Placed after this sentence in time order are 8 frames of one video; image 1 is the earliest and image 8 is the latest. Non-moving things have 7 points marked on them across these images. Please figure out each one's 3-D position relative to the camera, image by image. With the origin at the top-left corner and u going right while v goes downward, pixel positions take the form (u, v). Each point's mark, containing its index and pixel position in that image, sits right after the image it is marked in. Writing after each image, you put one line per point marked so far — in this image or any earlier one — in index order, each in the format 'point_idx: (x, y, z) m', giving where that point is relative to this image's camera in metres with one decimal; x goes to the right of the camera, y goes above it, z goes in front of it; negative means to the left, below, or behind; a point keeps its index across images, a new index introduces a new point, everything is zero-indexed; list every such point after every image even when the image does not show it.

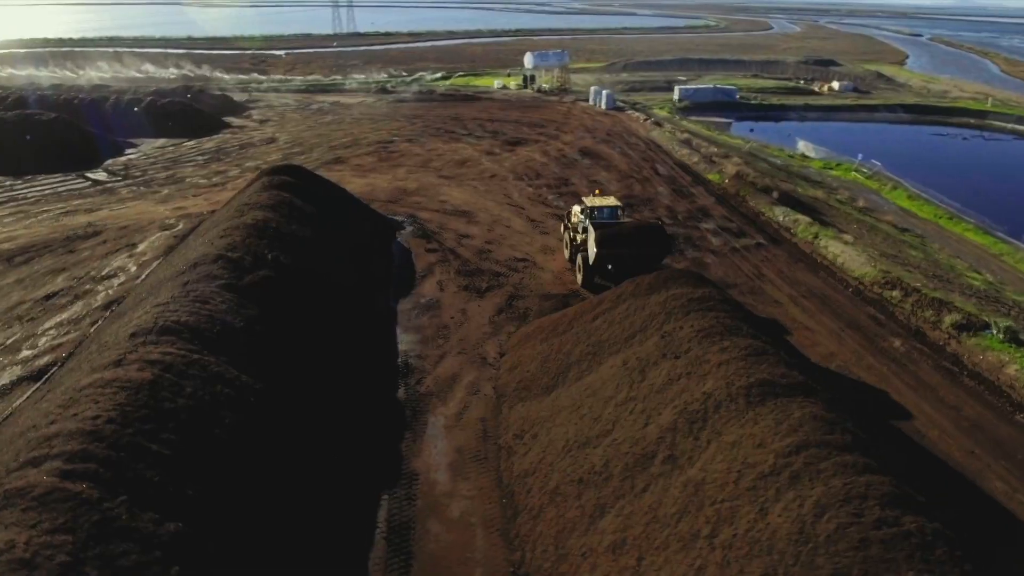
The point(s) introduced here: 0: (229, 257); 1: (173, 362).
0: (-4.8, +0.5, +10.9) m
1: (-4.2, -0.9, +8.0) m
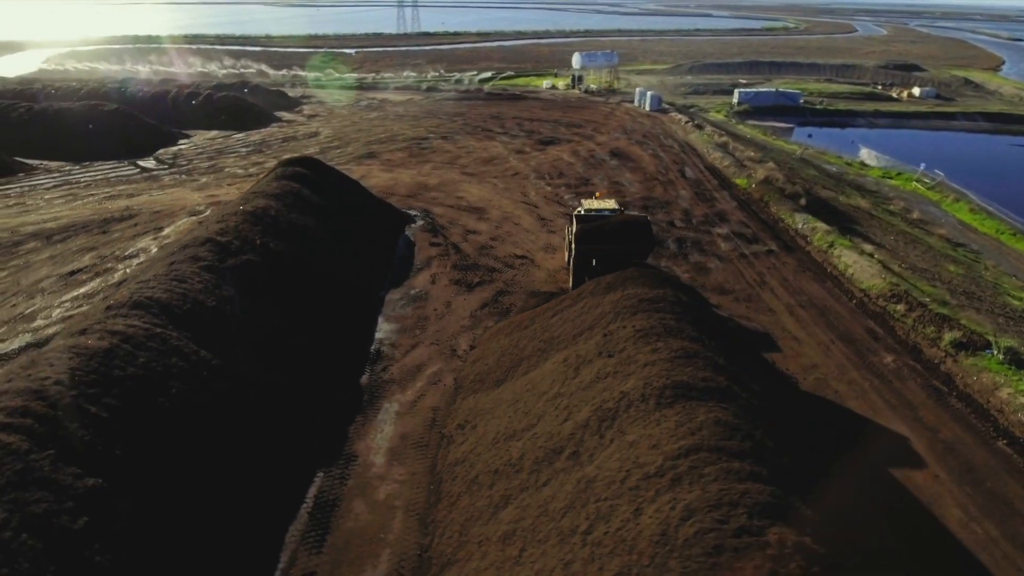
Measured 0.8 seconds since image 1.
0: (-5.3, +0.8, +11.5) m
1: (-5.0, -0.6, +8.5) m
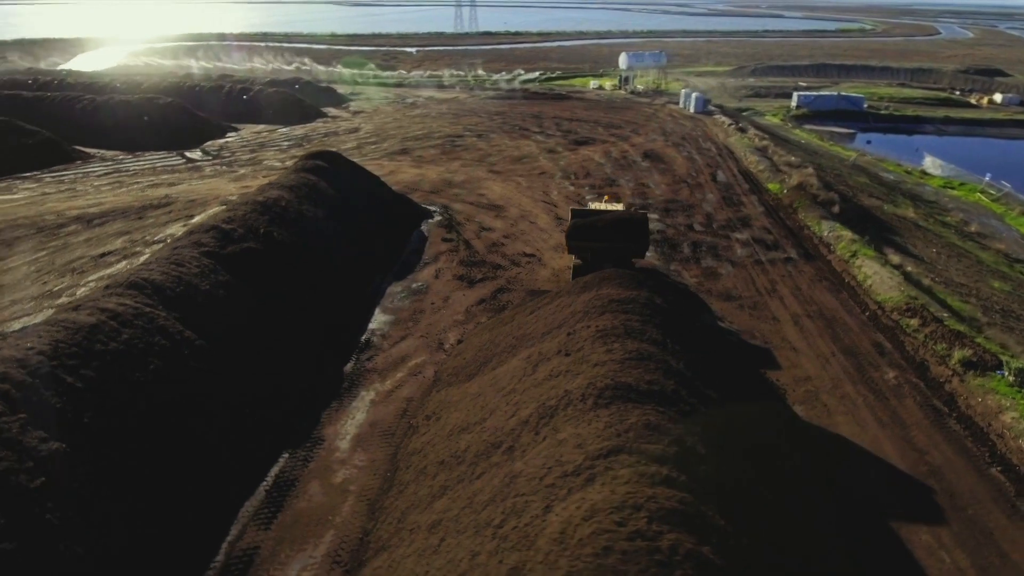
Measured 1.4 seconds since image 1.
0: (-5.4, +1.1, +12.0) m
1: (-5.5, -0.3, +9.1) m
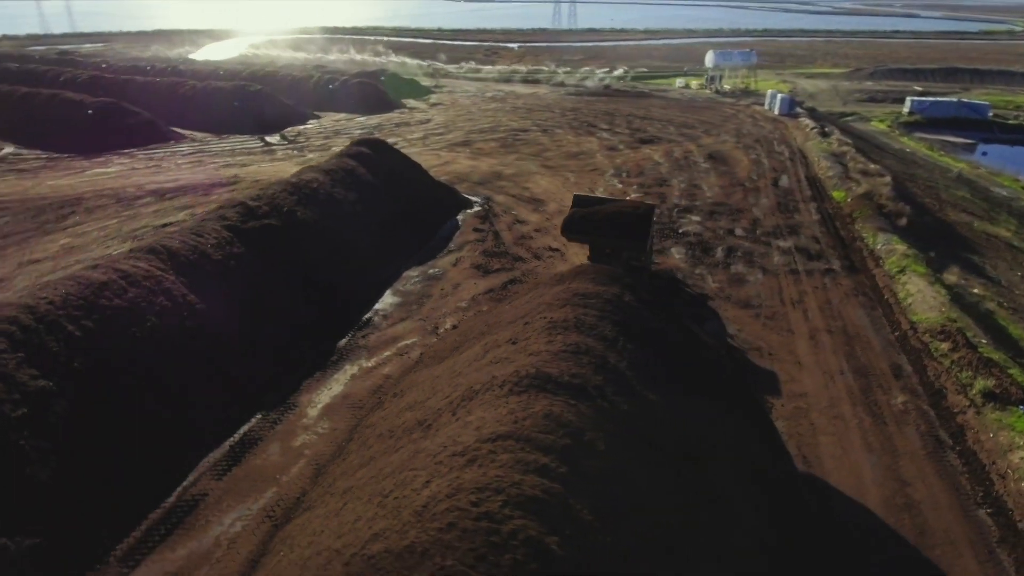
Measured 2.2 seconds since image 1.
0: (-5.3, +1.7, +12.9) m
1: (-5.9, +0.2, +10.0) m
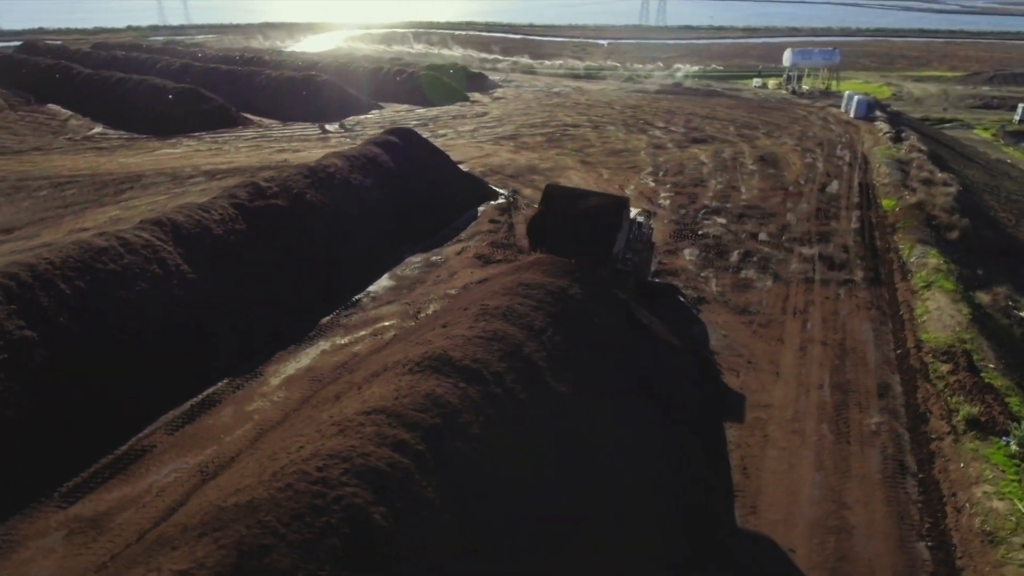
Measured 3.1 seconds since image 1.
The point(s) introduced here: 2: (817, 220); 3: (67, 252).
0: (-5.4, +2.2, +13.7) m
1: (-6.5, +0.8, +10.9) m
2: (+8.4, +1.9, +17.7) m
3: (-7.1, +0.6, +10.2) m
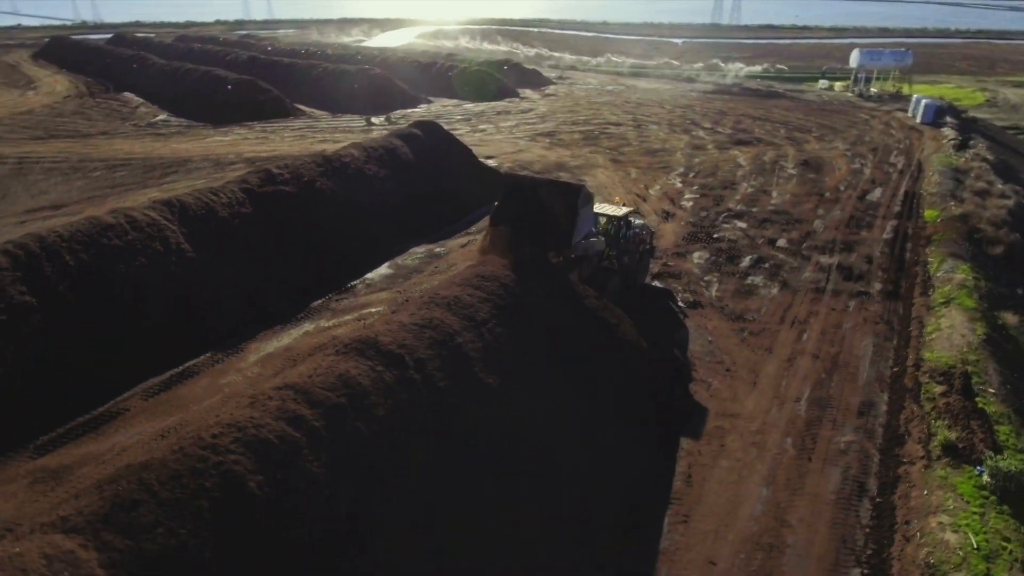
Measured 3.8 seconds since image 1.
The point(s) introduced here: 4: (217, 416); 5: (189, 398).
0: (-5.3, +2.6, +14.3) m
1: (-6.8, +1.3, +11.7) m
2: (+8.8, +1.6, +16.8) m
3: (-7.5, +1.1, +11.0) m
4: (-3.0, -1.3, +6.5) m
5: (-4.7, -1.6, +9.4) m
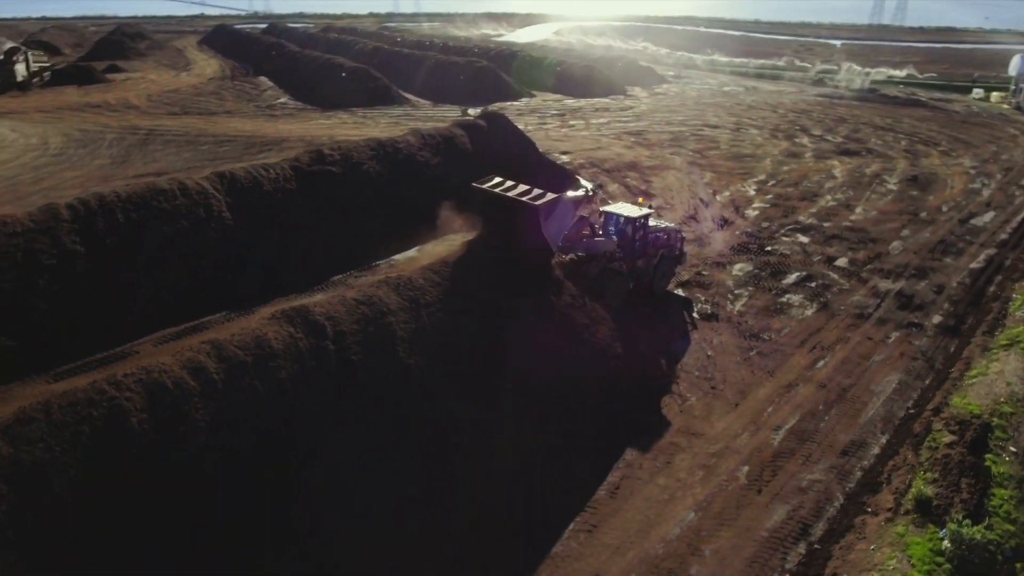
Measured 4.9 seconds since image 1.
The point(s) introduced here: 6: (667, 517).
0: (-4.4, +3.2, +15.3) m
1: (-6.5, +2.1, +13.0) m
2: (+9.8, +0.8, +14.9) m
3: (-7.3, +1.9, +12.5) m
4: (-4.1, -0.8, +7.2) m
5: (-5.2, -1.0, +10.4) m
6: (+1.8, -2.7, +7.5) m
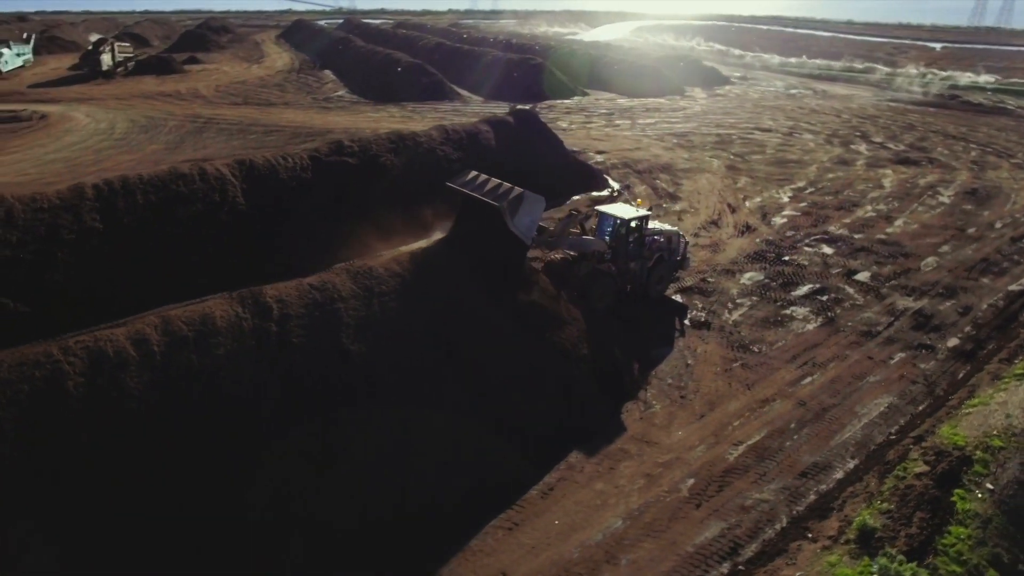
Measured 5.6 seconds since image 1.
0: (-4.0, +3.6, +15.8) m
1: (-6.4, +2.5, +13.7) m
2: (+9.9, +0.3, +13.9) m
3: (-7.3, +2.4, +13.3) m
4: (-4.8, -0.5, +7.7) m
5: (-5.6, -0.6, +11.1) m
6: (+1.0, -2.7, +7.3) m
